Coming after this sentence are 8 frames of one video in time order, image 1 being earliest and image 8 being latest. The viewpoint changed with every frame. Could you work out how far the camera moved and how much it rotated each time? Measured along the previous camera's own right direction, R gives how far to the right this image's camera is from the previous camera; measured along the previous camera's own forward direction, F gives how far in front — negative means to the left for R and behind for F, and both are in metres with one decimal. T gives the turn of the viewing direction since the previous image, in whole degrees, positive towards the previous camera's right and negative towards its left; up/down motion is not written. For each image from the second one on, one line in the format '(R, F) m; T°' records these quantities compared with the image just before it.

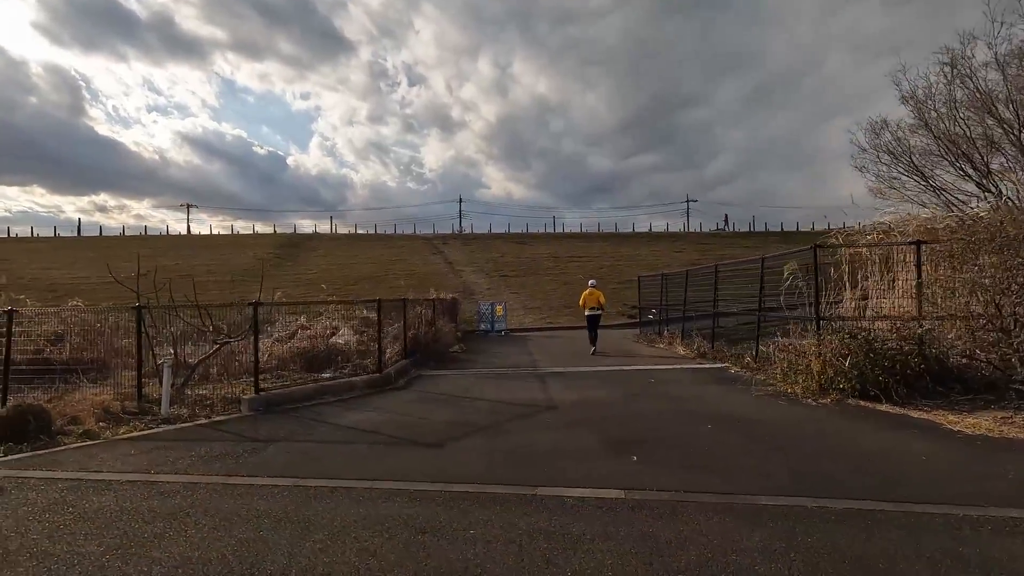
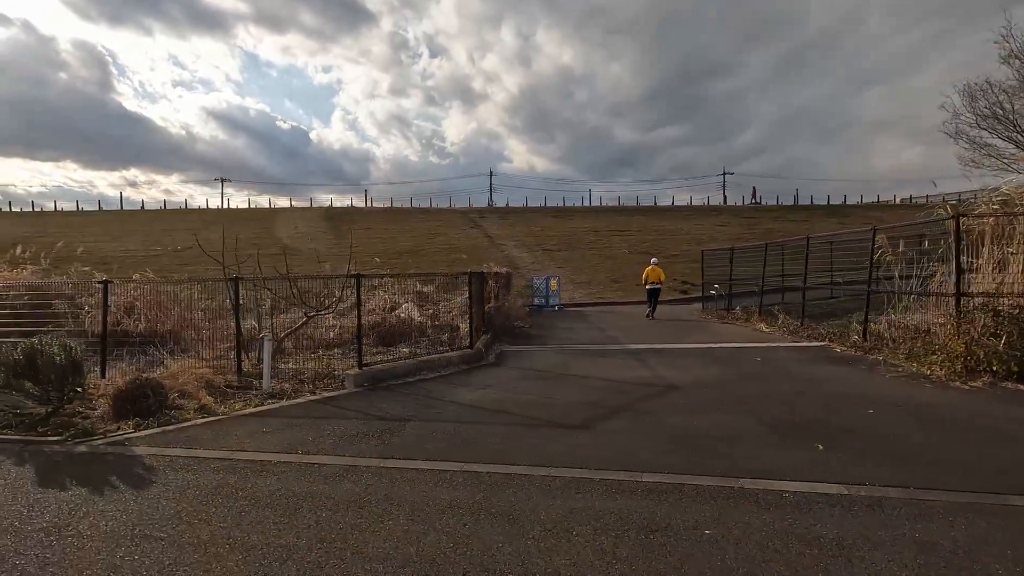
(-1.5, +0.5) m; -2°
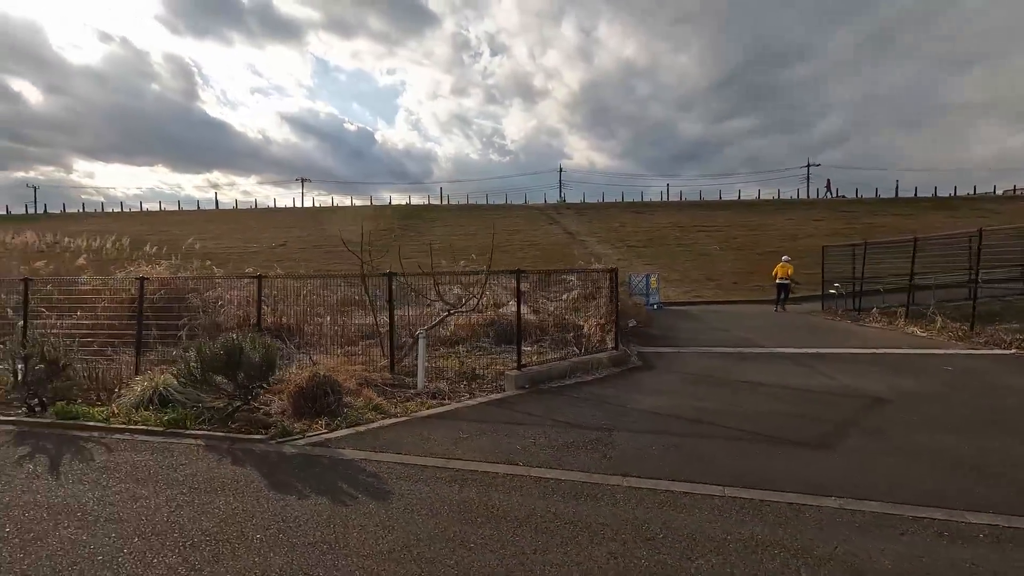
(-1.6, +0.5) m; -6°
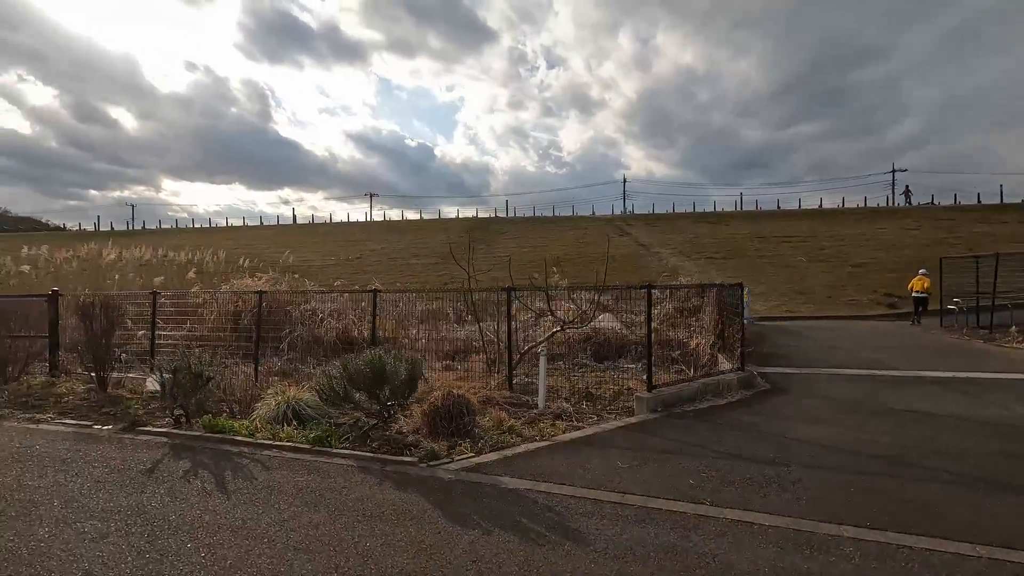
(-1.0, +0.3) m; -6°
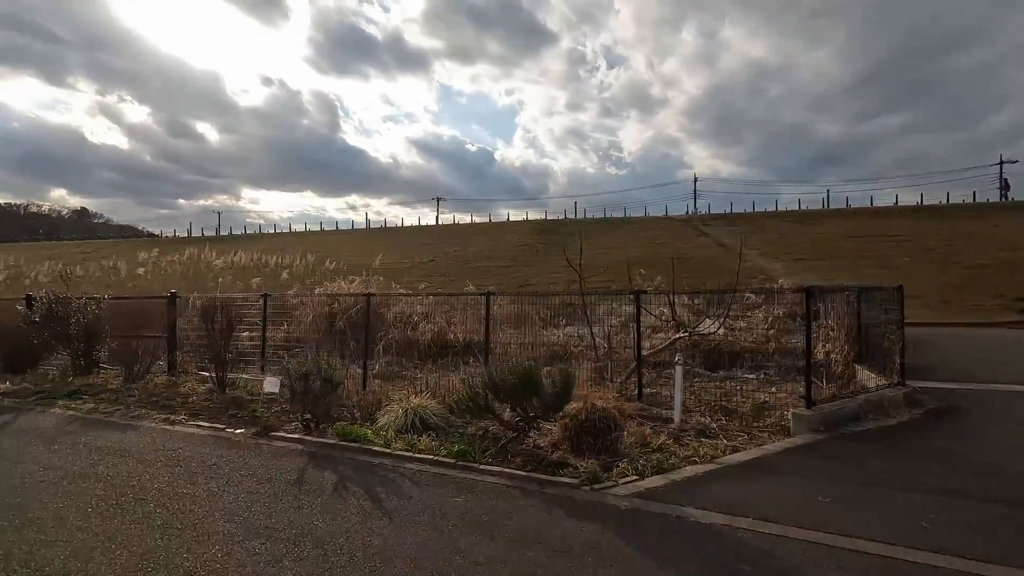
(-1.0, +0.5) m; -6°
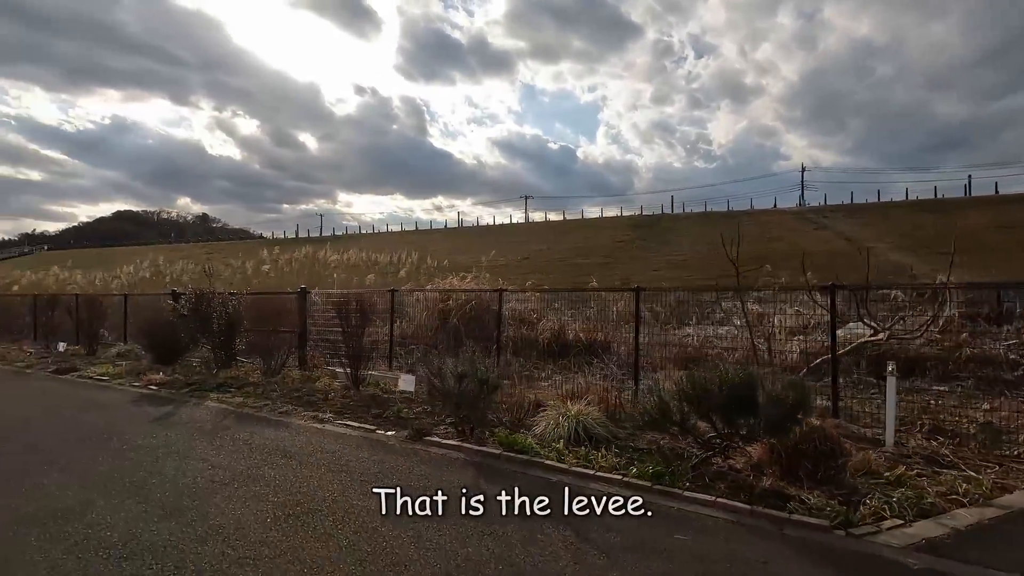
(-1.1, +0.7) m; -9°
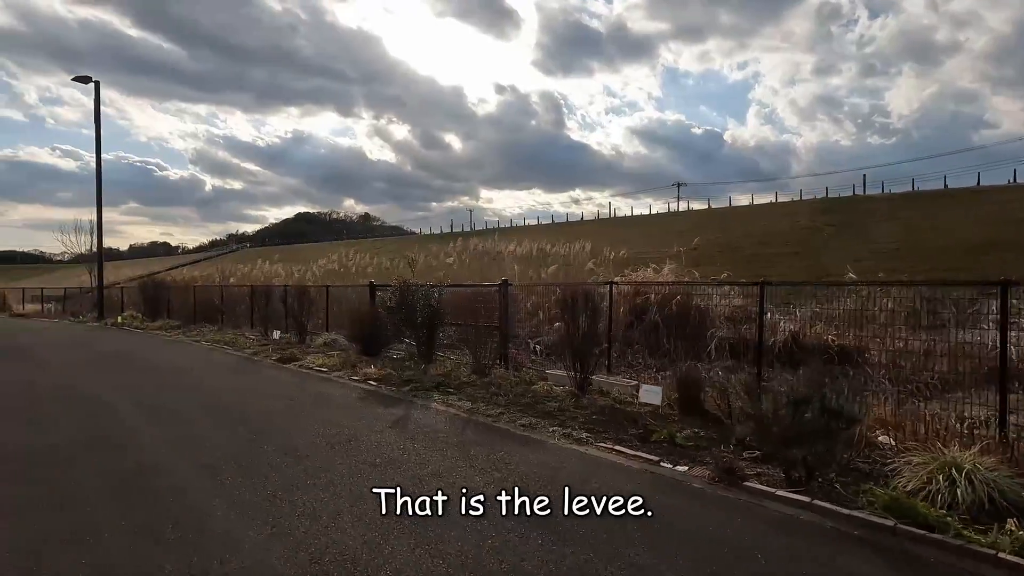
(-1.8, +1.3) m; -15°
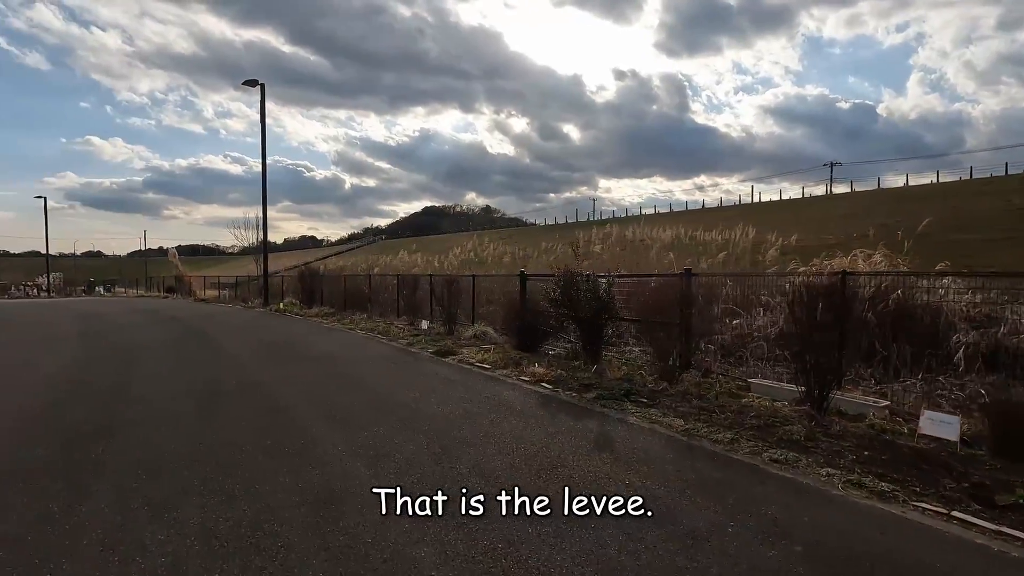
(-1.2, +1.2) m; -12°
